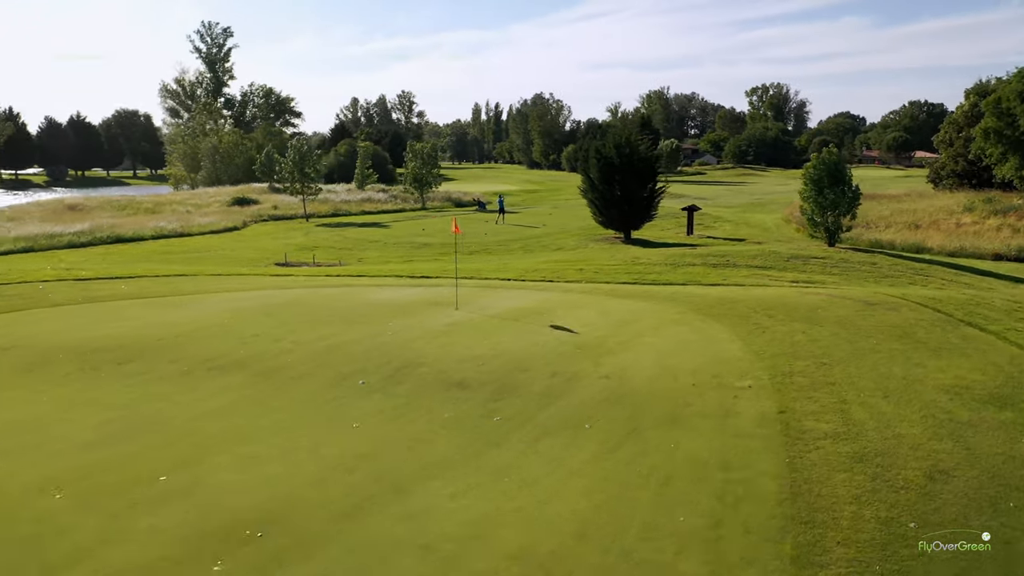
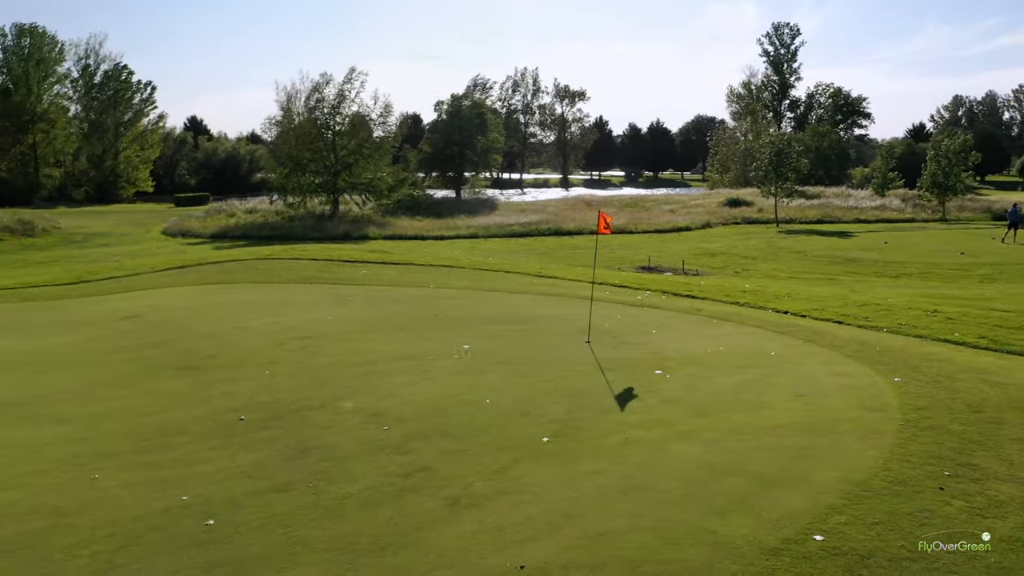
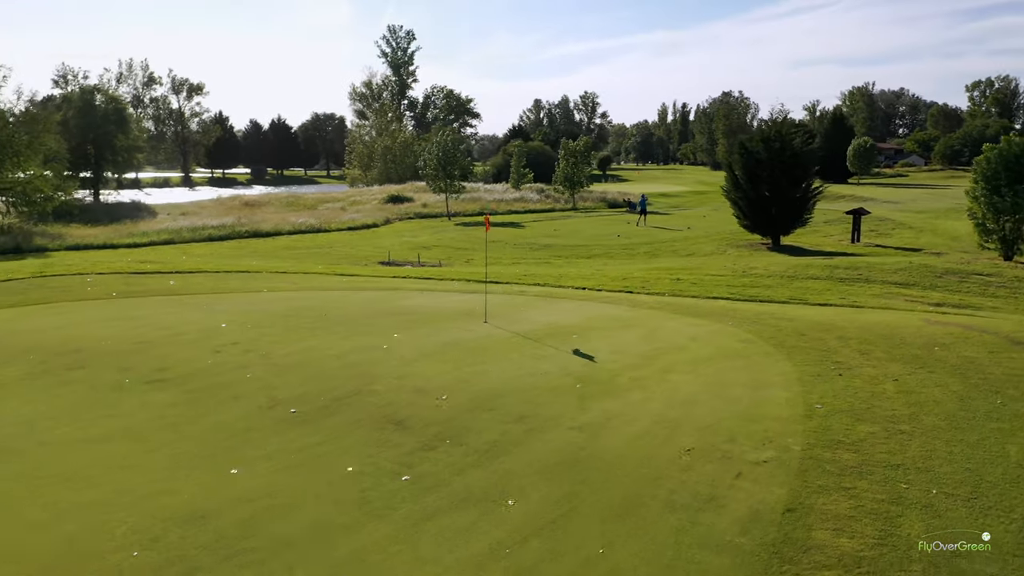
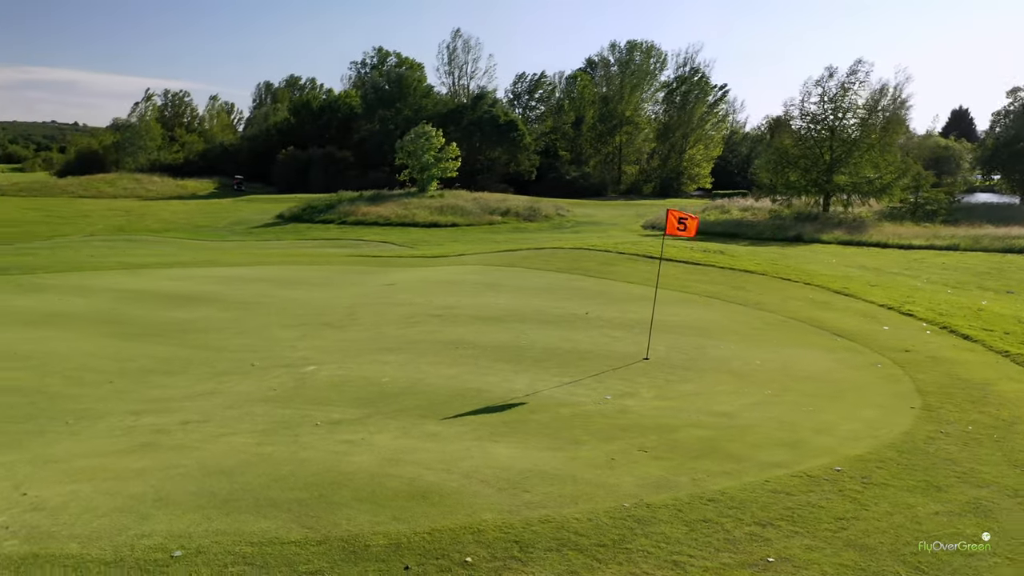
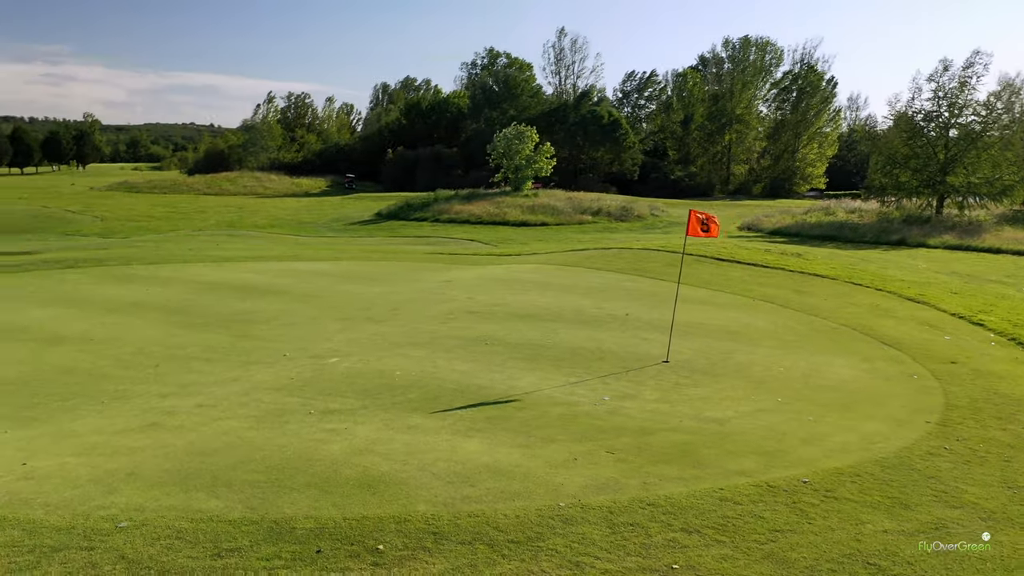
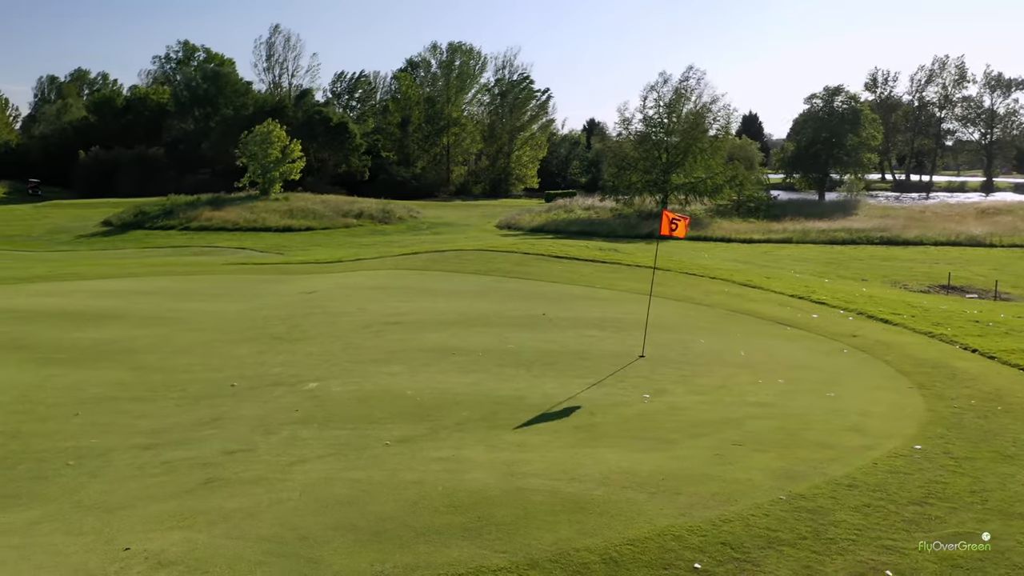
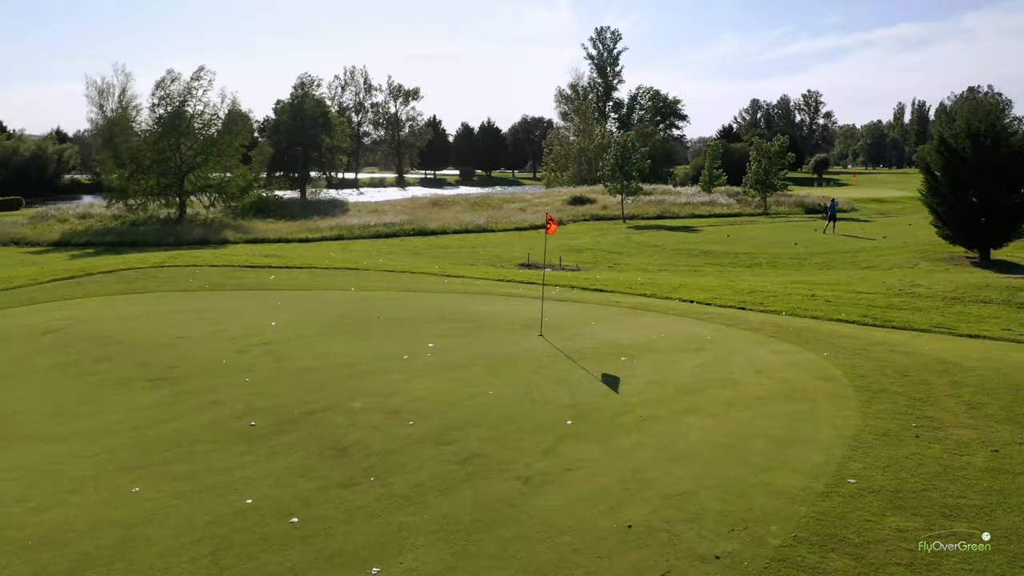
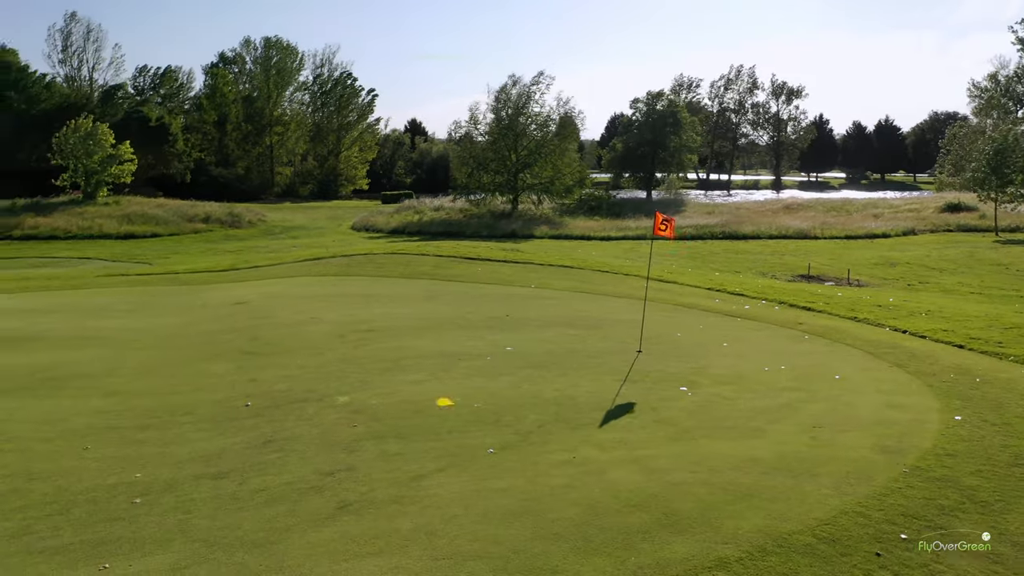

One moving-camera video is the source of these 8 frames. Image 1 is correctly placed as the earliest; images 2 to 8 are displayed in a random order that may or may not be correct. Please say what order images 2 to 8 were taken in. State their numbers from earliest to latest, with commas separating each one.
3, 7, 2, 8, 6, 4, 5
